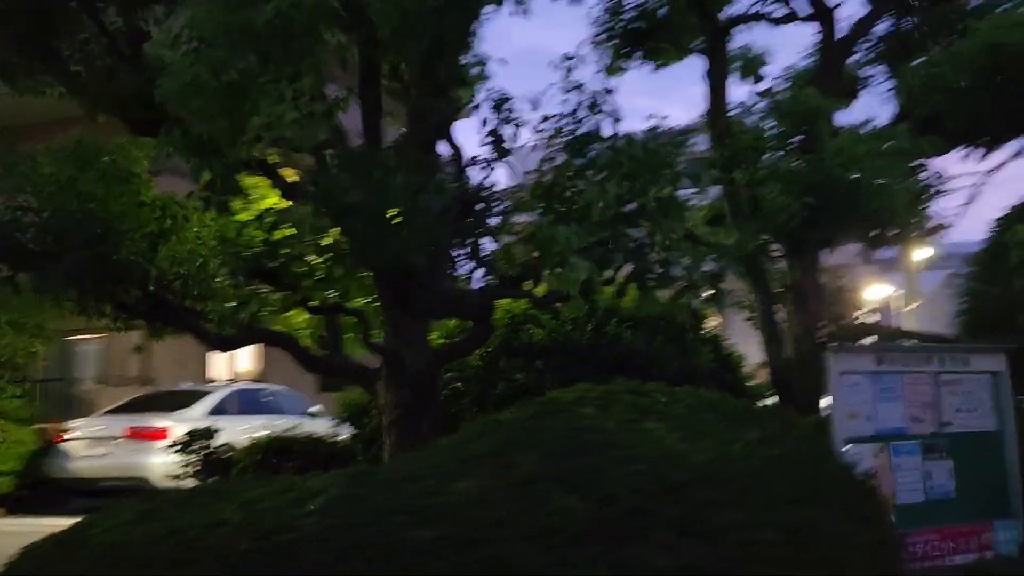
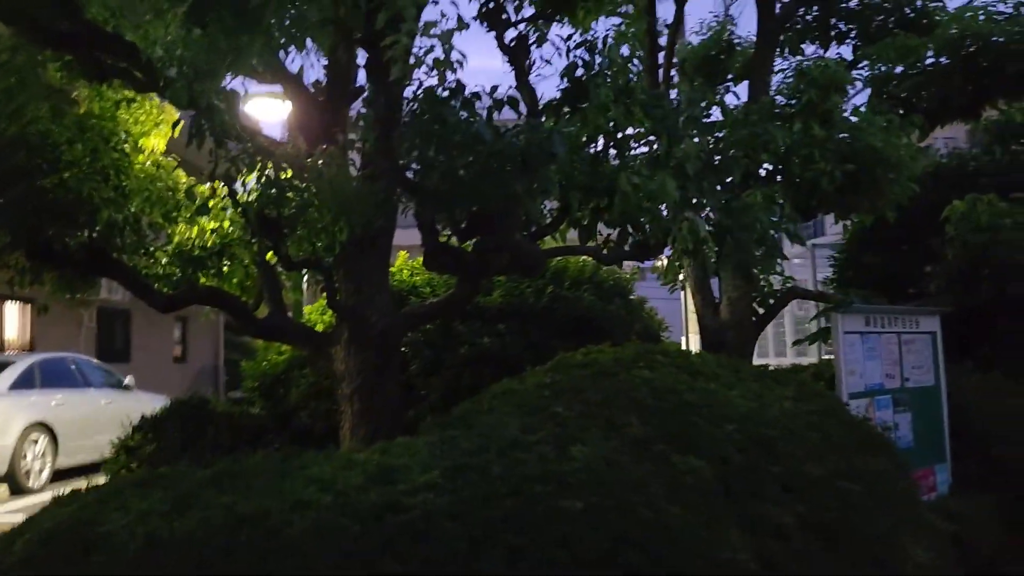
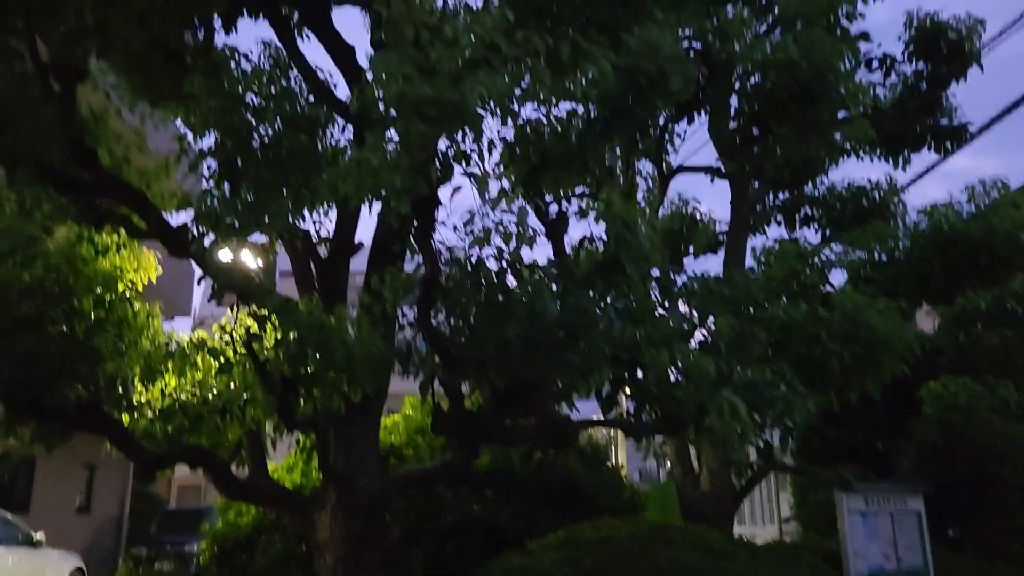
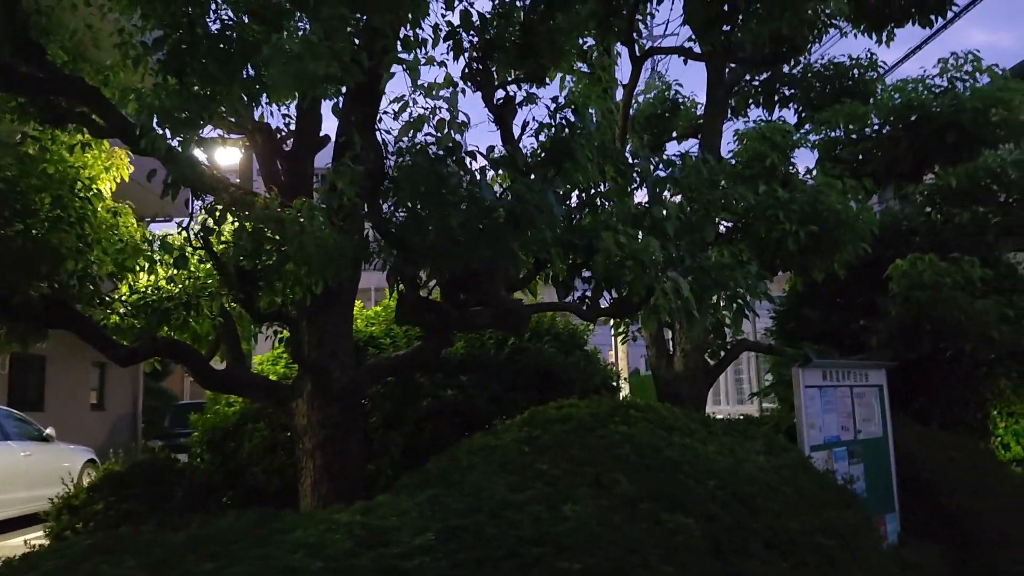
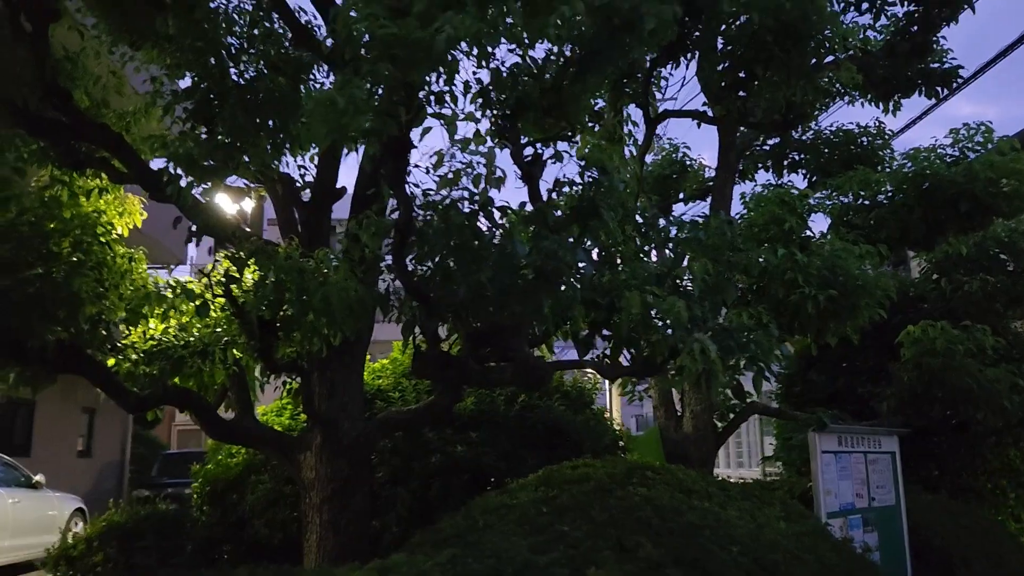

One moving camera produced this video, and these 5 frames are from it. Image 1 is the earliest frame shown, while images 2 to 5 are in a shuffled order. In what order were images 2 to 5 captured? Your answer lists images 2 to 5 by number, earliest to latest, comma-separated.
2, 4, 5, 3
